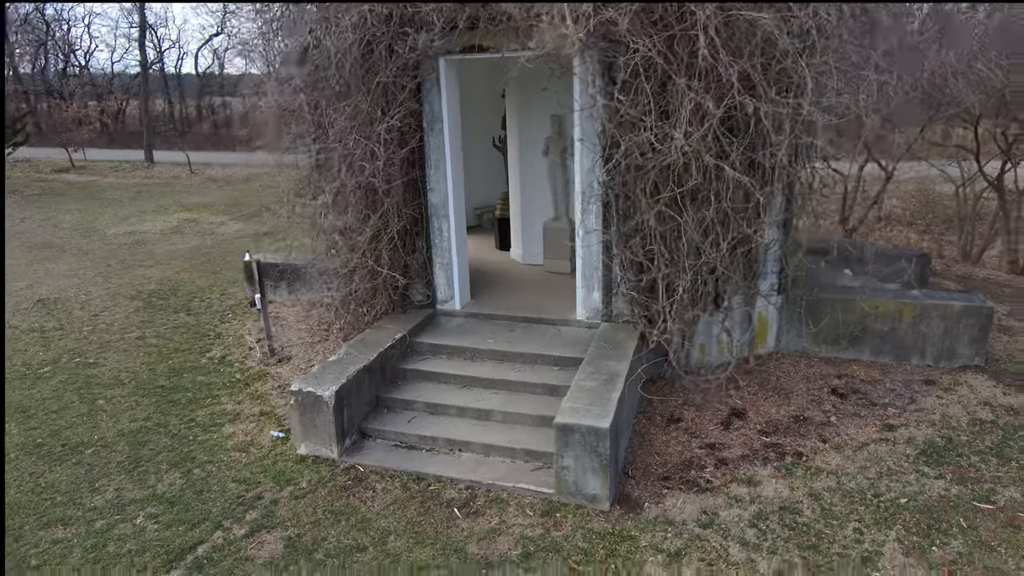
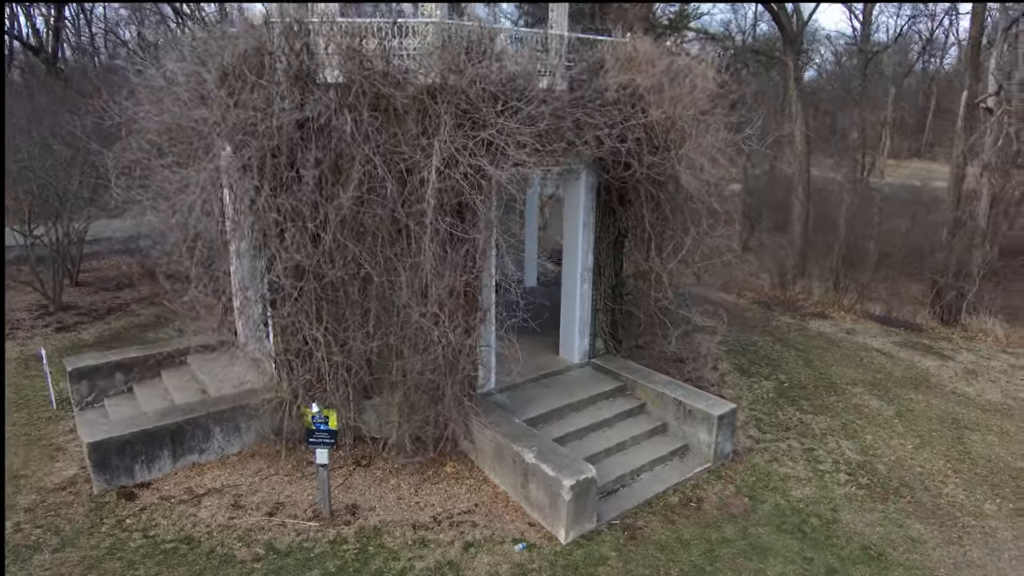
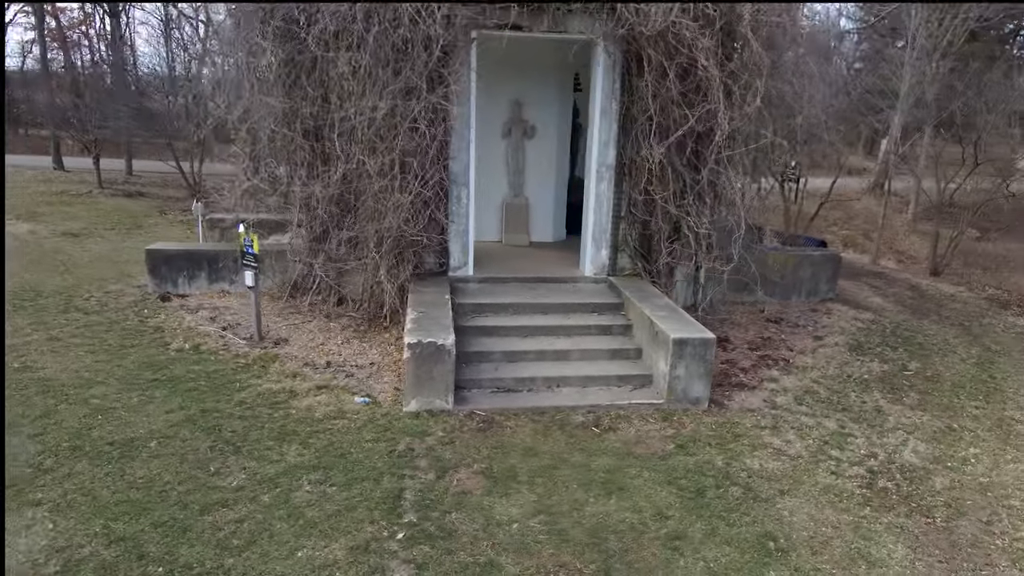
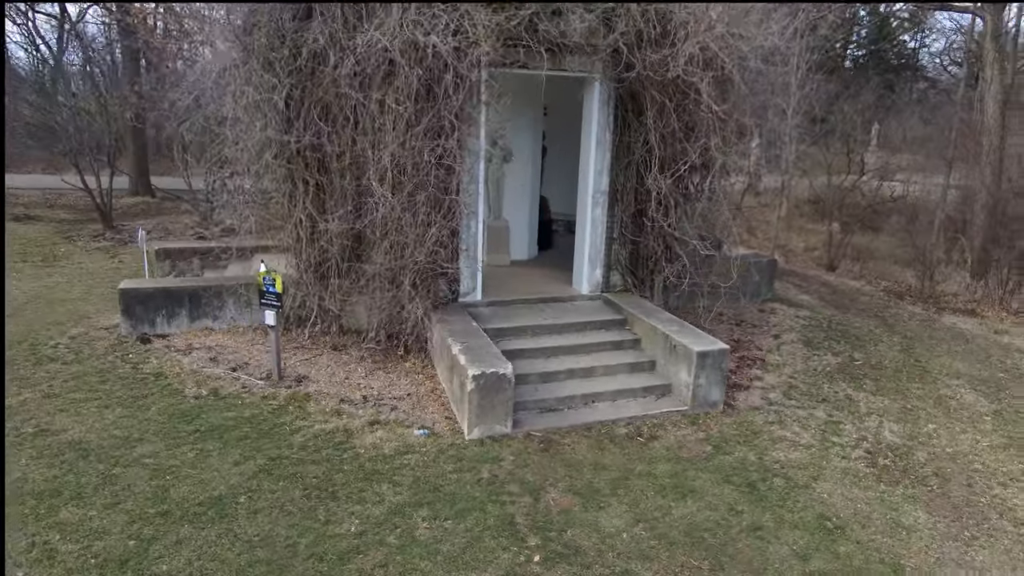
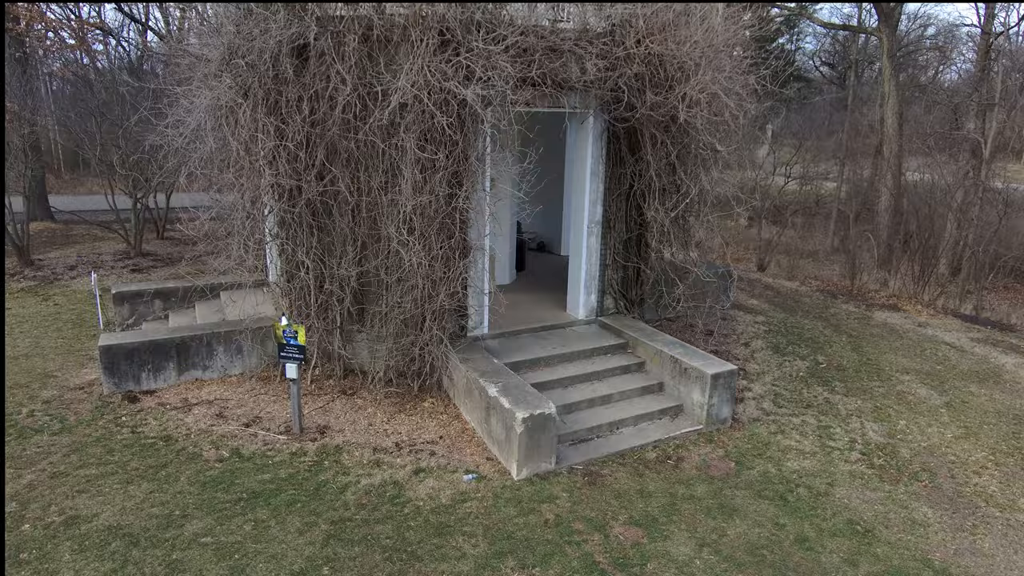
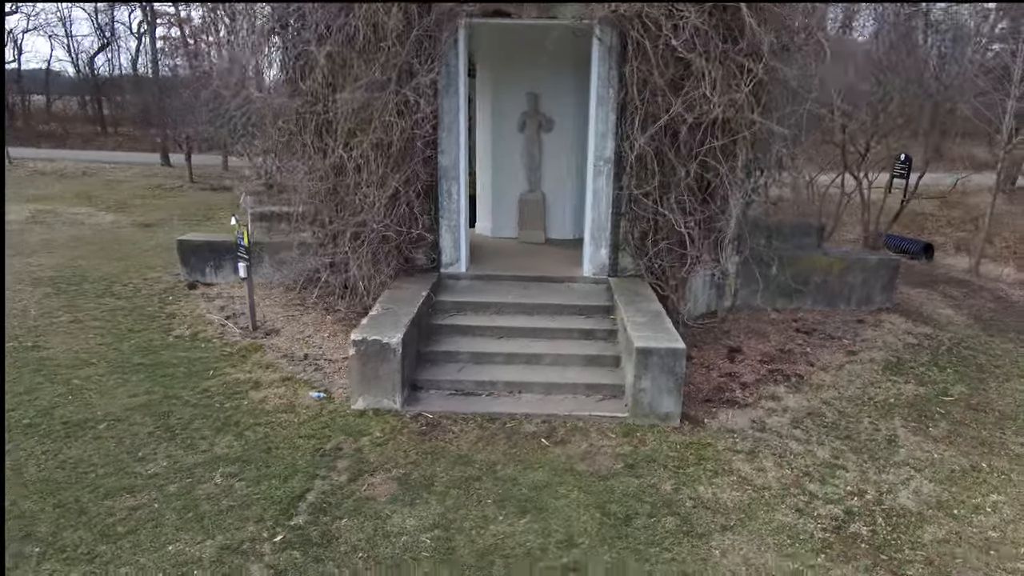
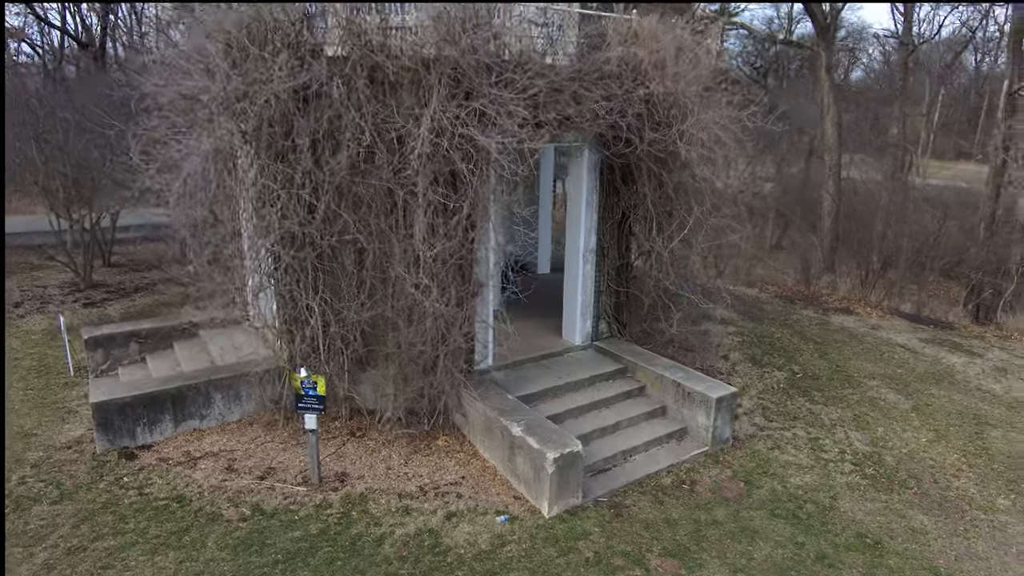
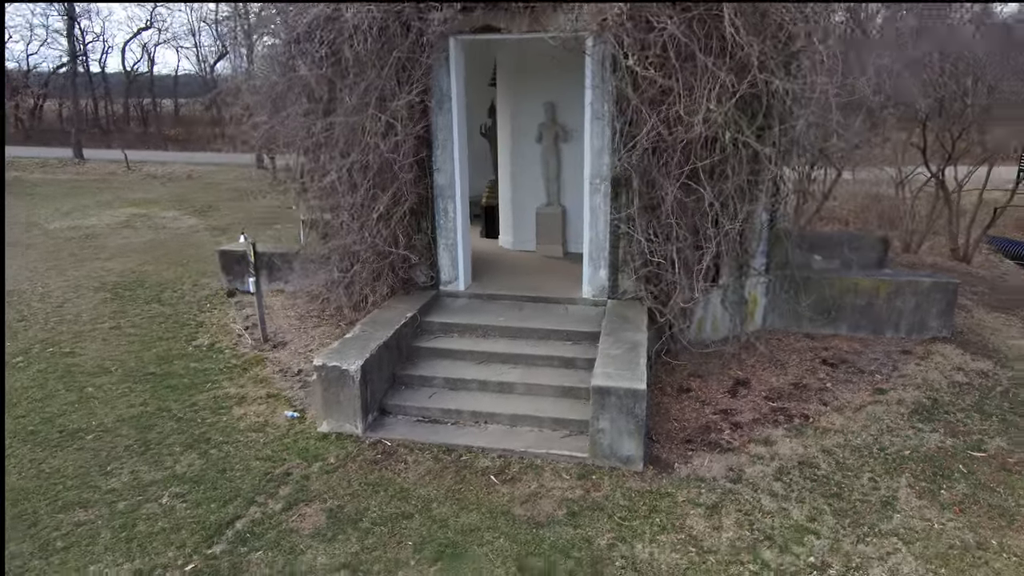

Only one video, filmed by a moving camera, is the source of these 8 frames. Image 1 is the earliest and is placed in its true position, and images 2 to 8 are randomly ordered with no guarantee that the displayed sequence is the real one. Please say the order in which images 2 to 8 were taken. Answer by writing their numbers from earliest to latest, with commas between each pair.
8, 6, 3, 4, 5, 7, 2
